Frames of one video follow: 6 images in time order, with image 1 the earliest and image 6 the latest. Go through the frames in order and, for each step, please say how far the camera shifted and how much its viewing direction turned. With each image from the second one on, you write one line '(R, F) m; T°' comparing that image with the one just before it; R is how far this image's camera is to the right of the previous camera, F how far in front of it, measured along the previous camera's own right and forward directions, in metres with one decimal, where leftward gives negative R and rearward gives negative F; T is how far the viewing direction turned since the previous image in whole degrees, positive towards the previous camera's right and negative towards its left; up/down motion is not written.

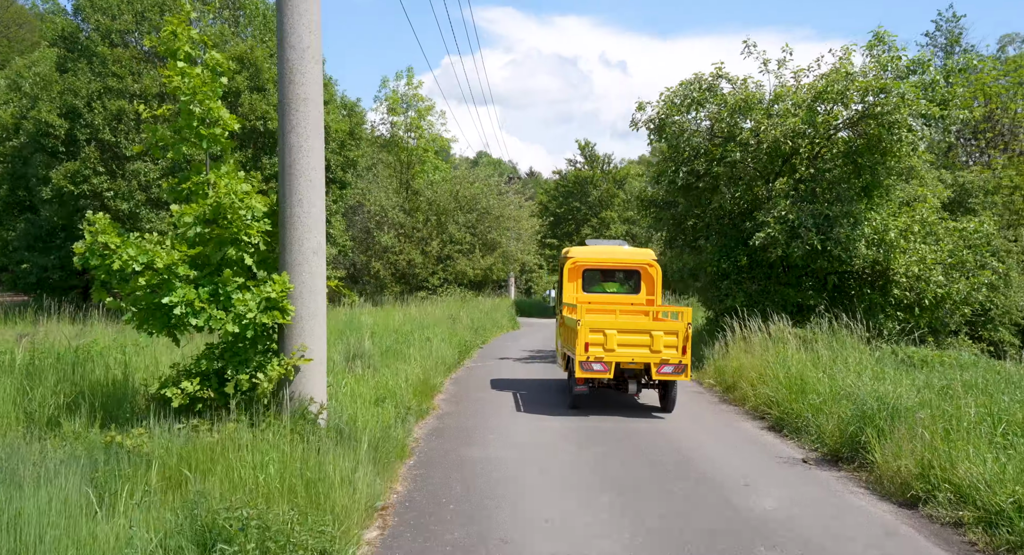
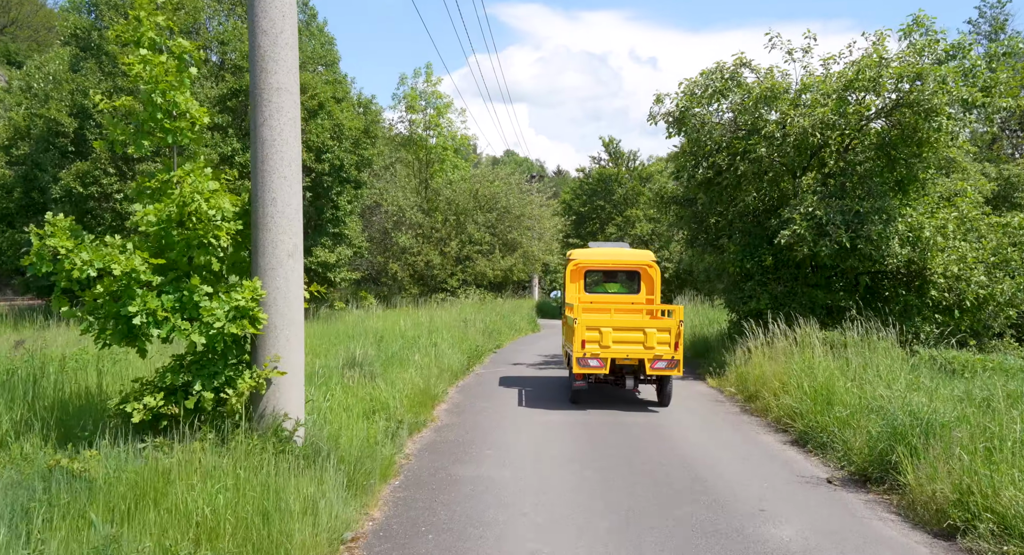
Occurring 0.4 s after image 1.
(+0.3, +0.6) m; -2°
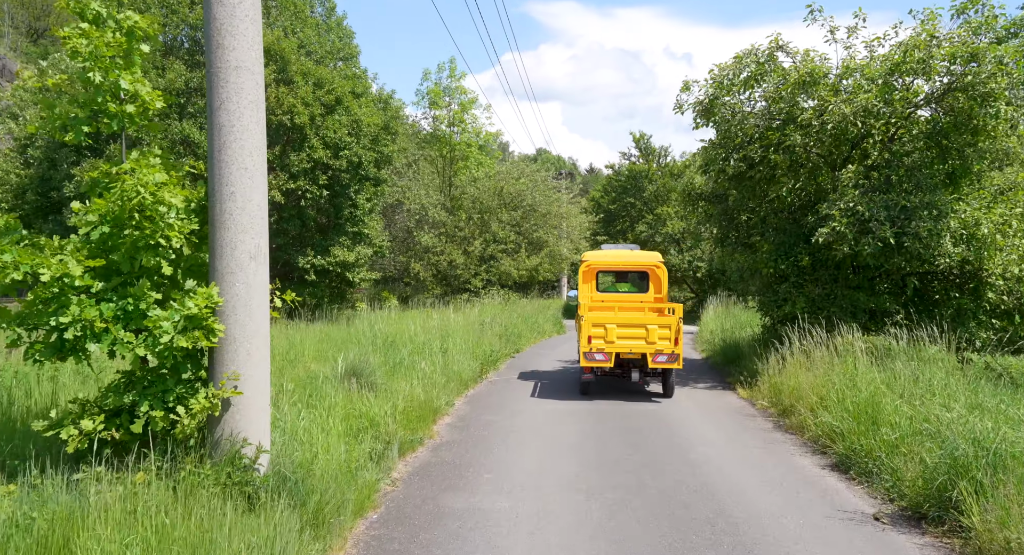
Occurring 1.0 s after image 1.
(+0.3, +0.9) m; -2°
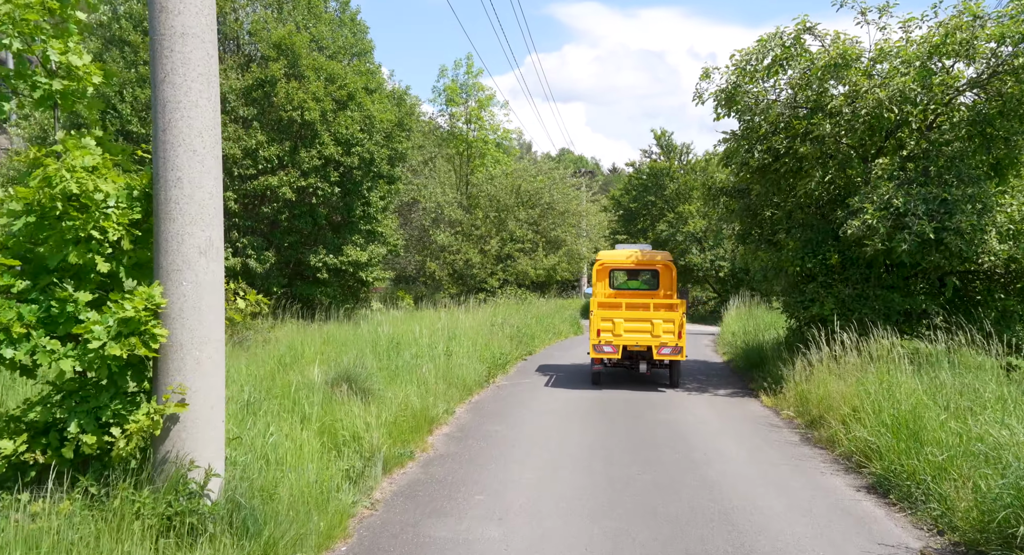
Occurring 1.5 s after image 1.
(+0.2, +0.8) m; -2°
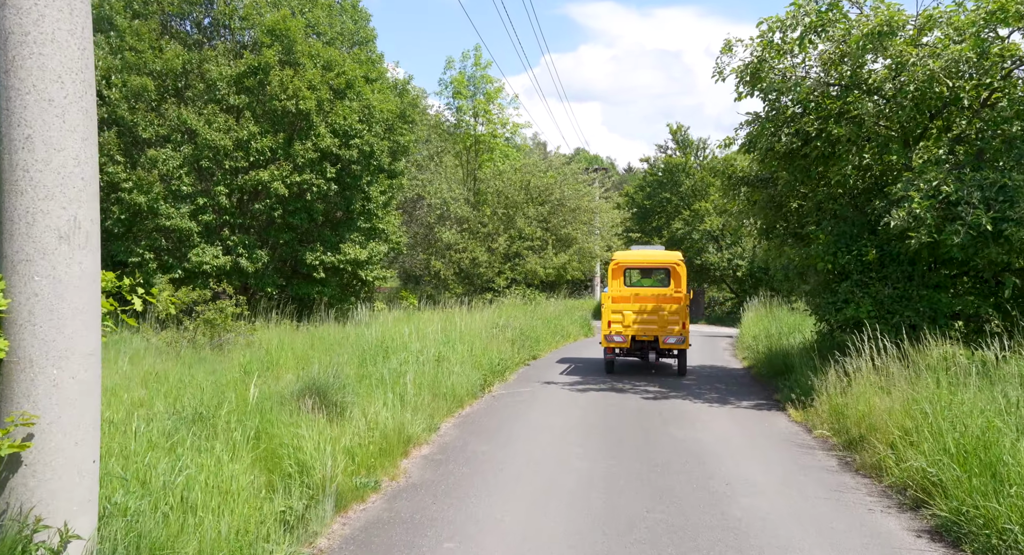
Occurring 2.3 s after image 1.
(+0.2, +1.3) m; -1°
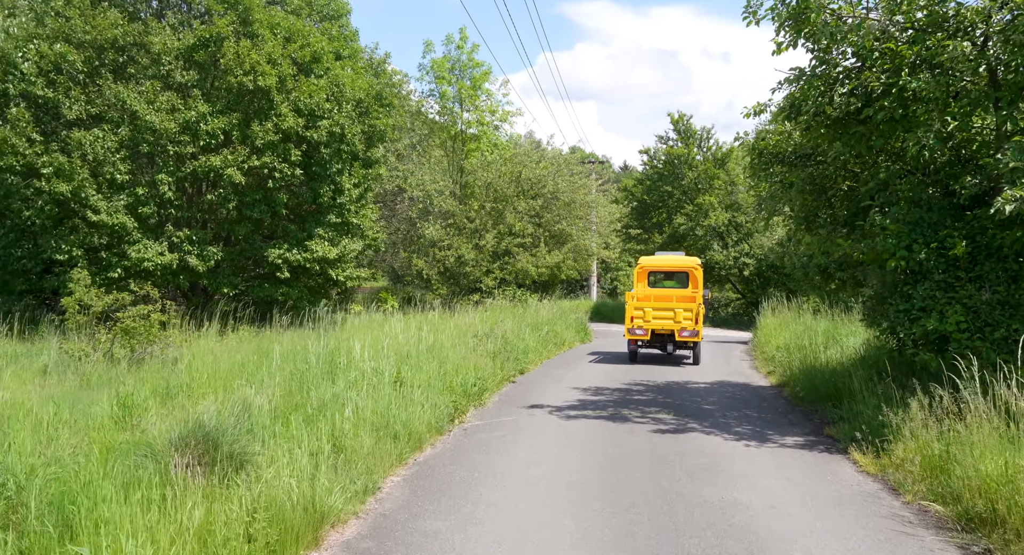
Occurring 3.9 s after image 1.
(+0.2, +2.7) m; 0°
